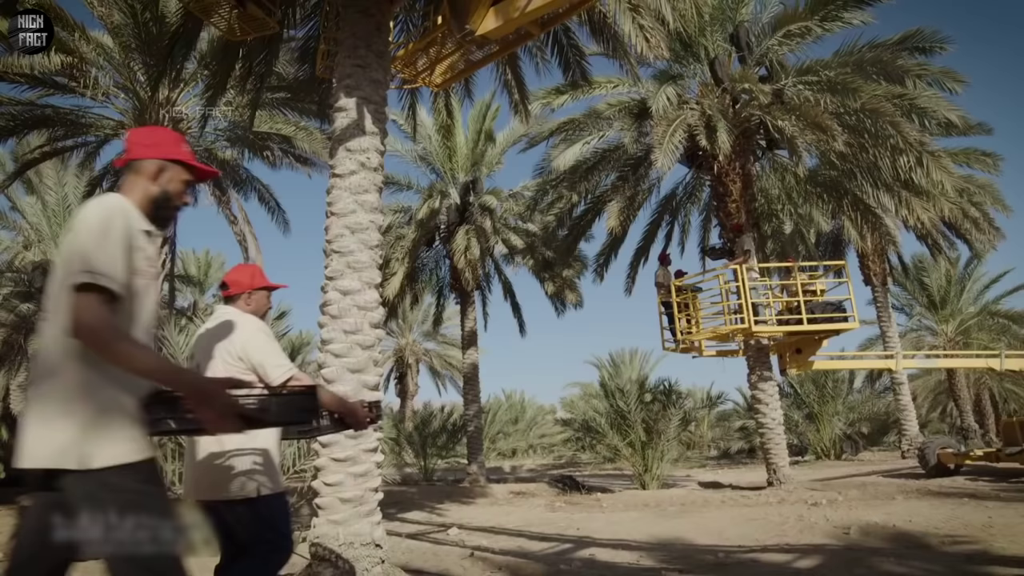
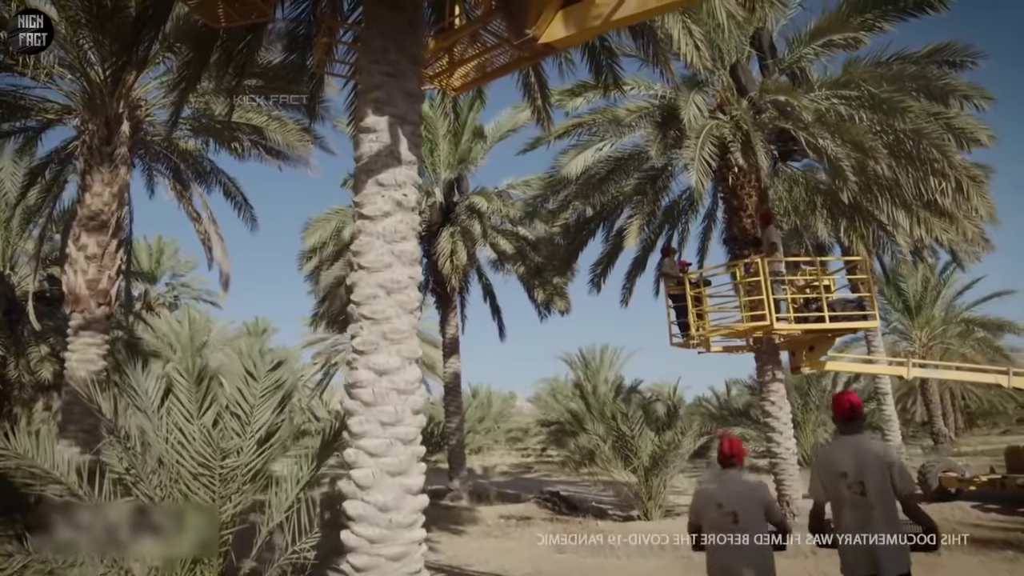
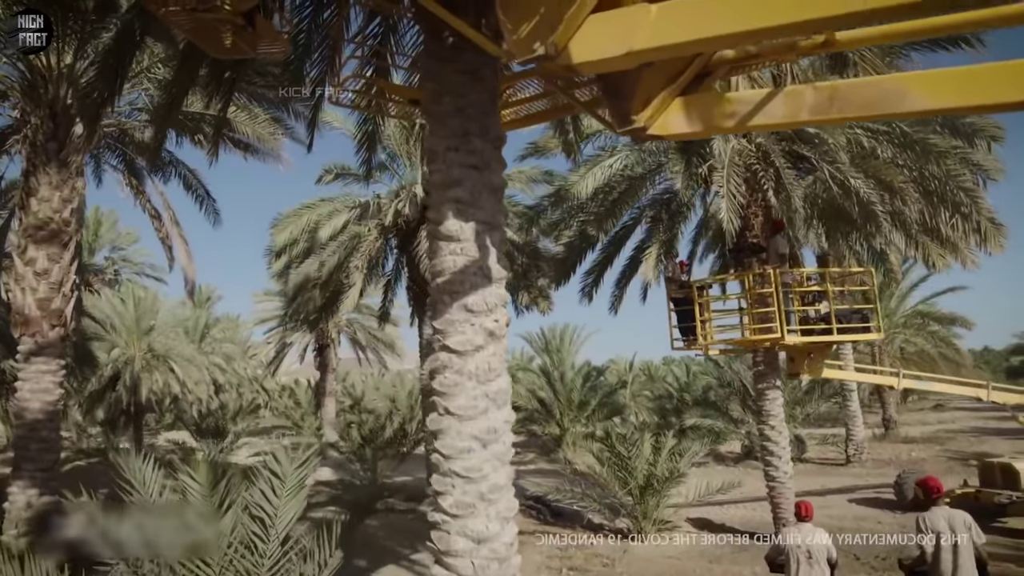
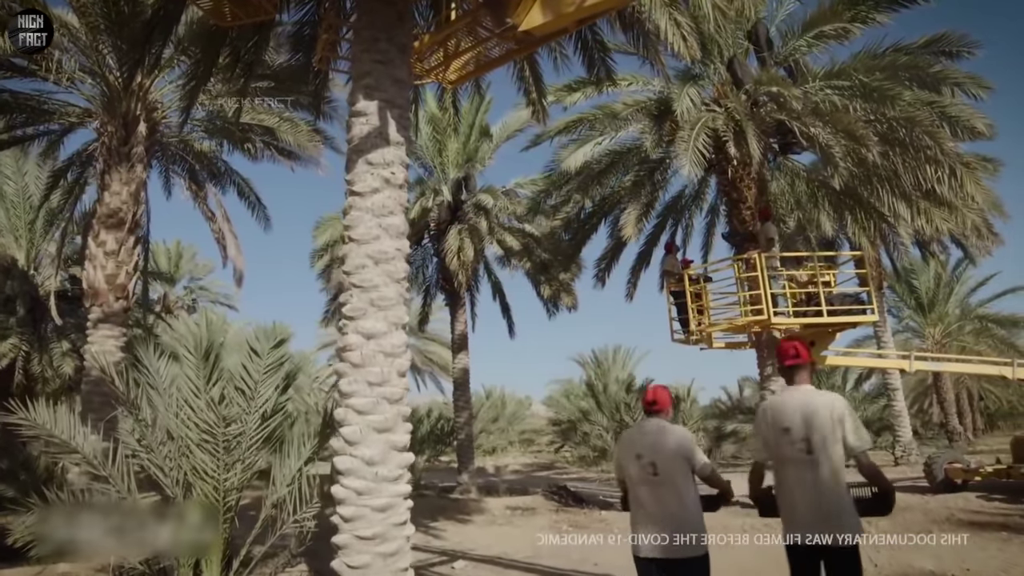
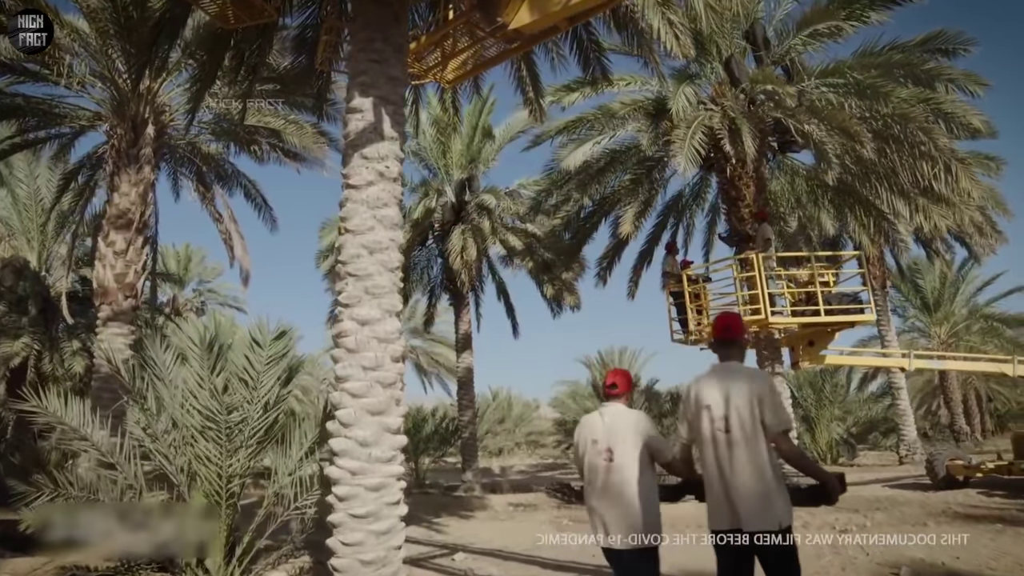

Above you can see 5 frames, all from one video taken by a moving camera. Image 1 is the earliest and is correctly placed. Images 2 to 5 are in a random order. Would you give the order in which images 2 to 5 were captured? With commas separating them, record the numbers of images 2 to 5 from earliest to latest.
5, 4, 2, 3
